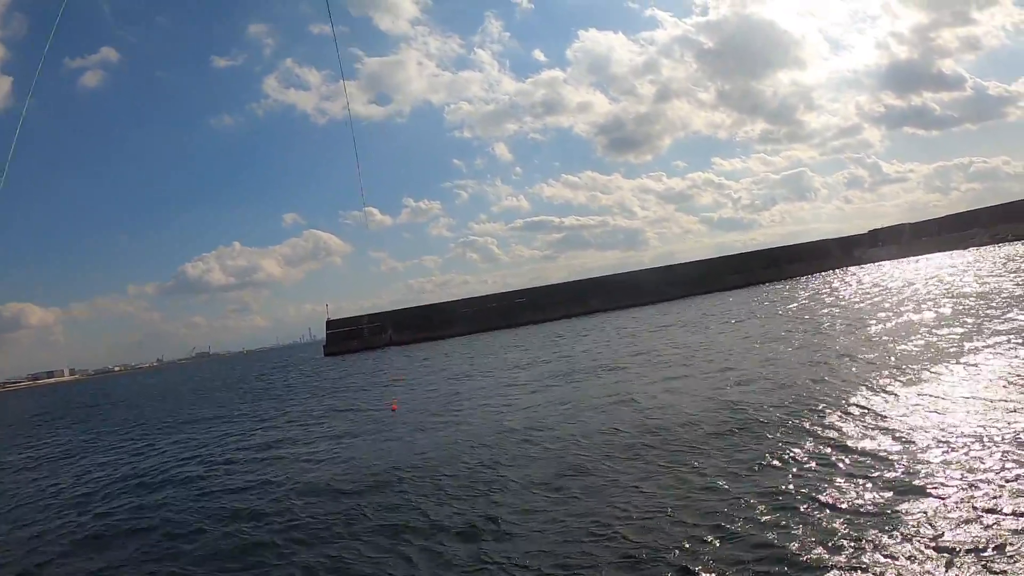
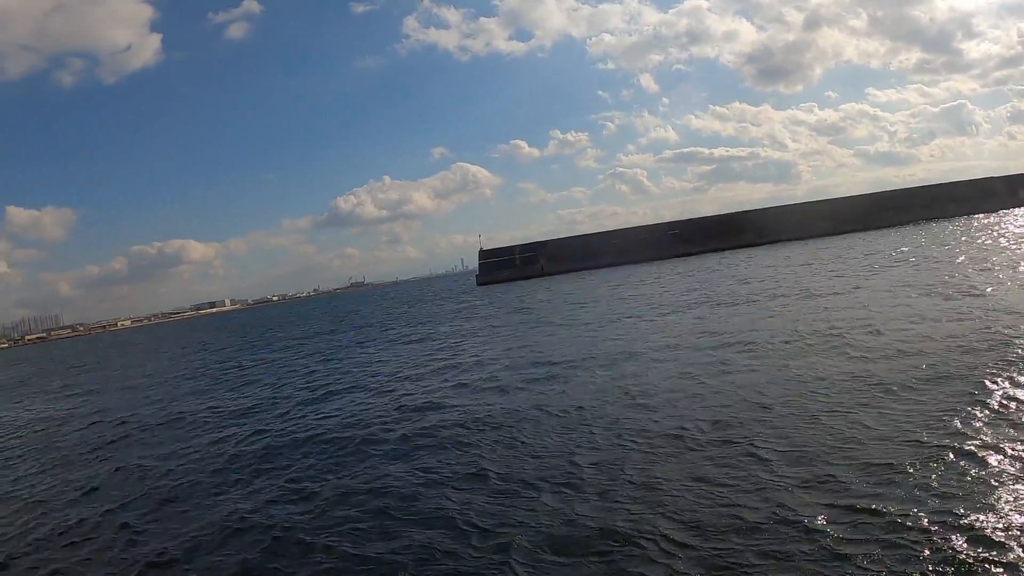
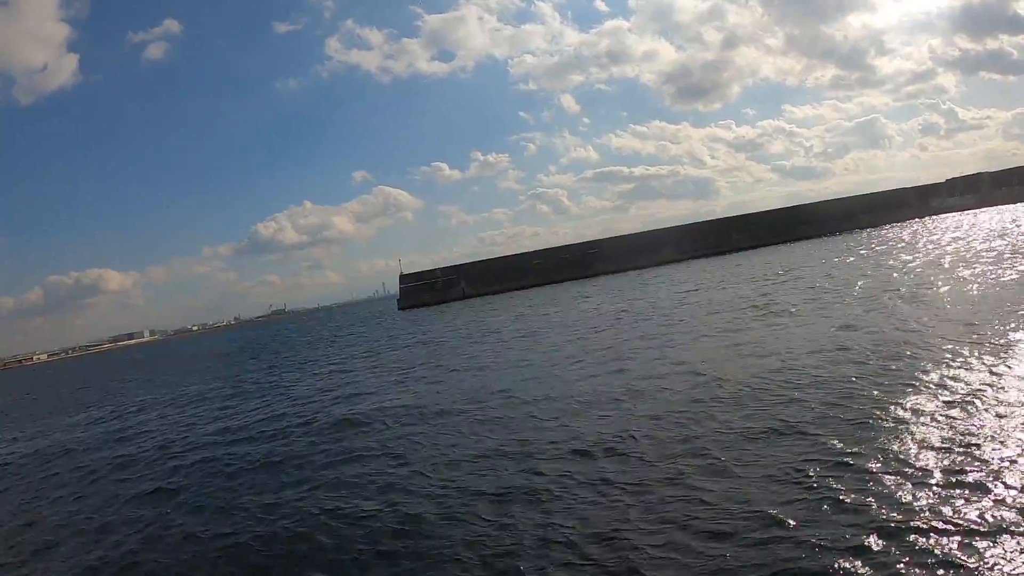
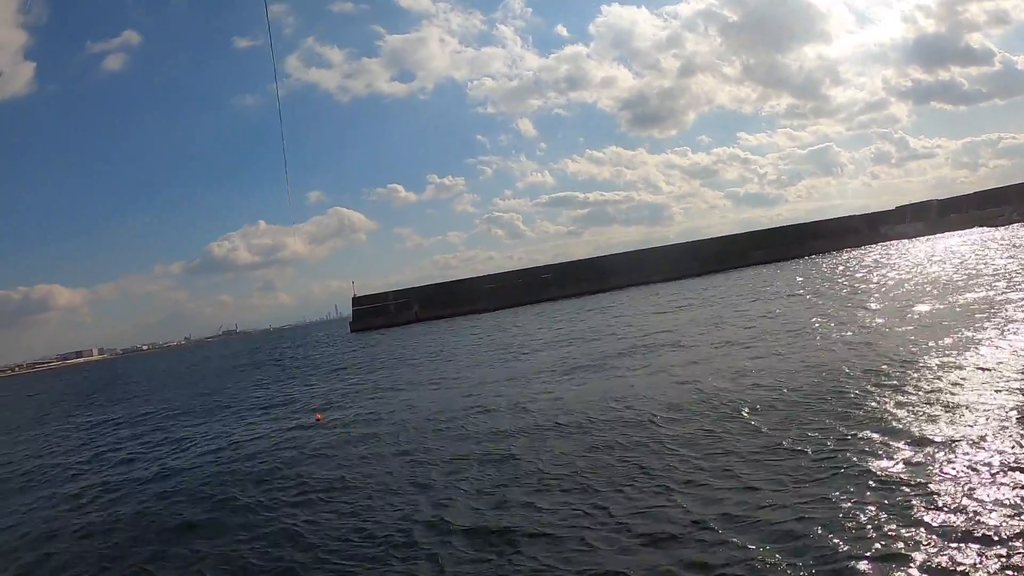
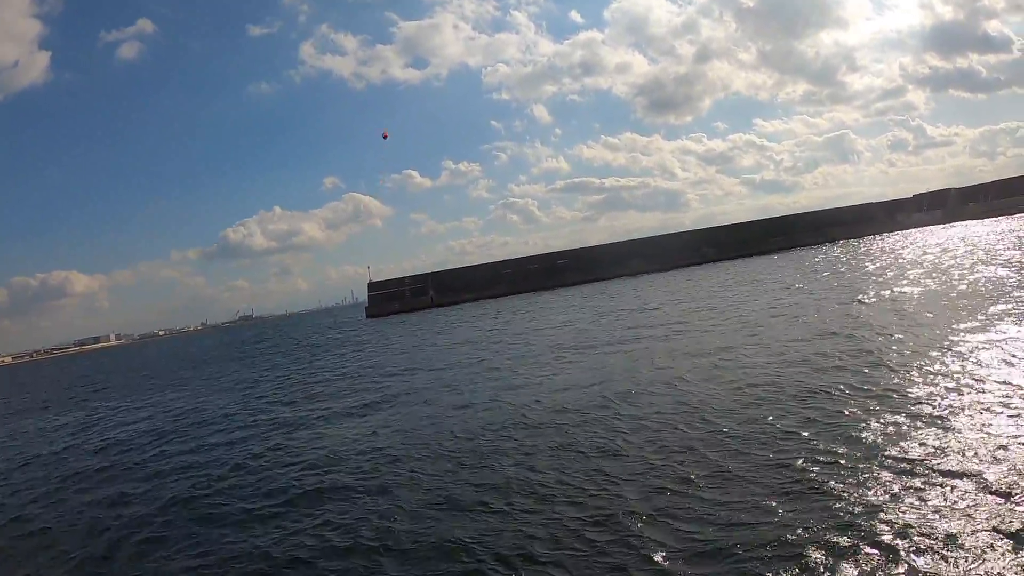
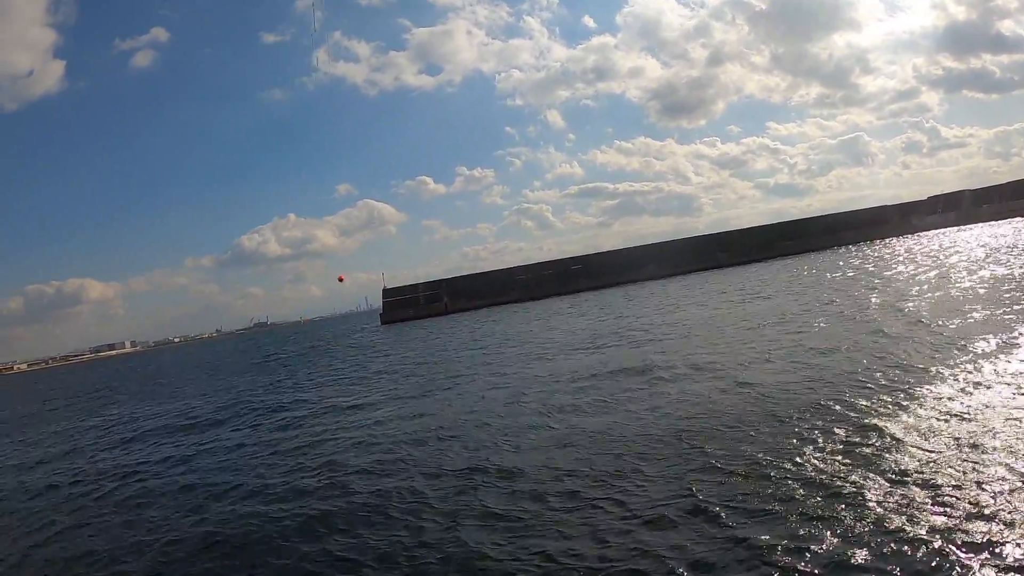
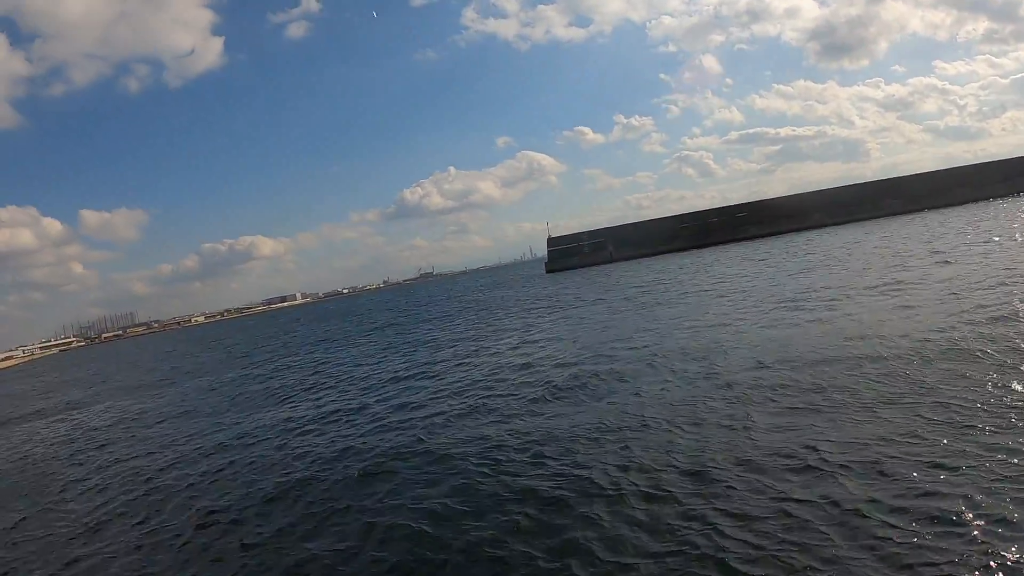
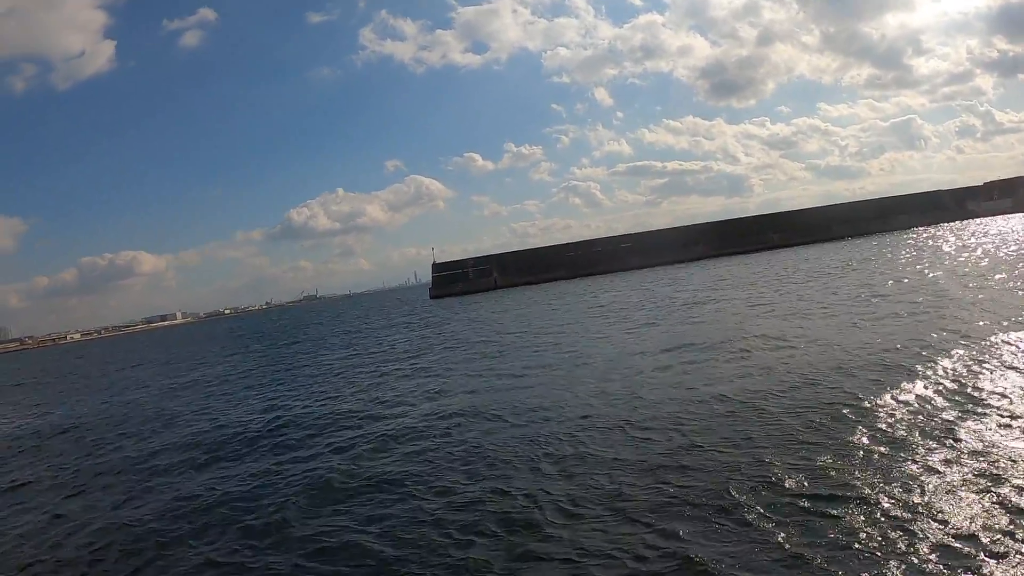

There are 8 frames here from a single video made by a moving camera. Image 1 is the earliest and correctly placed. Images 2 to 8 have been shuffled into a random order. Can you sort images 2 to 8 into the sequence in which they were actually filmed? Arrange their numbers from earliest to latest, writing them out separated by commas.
4, 6, 5, 3, 8, 2, 7
